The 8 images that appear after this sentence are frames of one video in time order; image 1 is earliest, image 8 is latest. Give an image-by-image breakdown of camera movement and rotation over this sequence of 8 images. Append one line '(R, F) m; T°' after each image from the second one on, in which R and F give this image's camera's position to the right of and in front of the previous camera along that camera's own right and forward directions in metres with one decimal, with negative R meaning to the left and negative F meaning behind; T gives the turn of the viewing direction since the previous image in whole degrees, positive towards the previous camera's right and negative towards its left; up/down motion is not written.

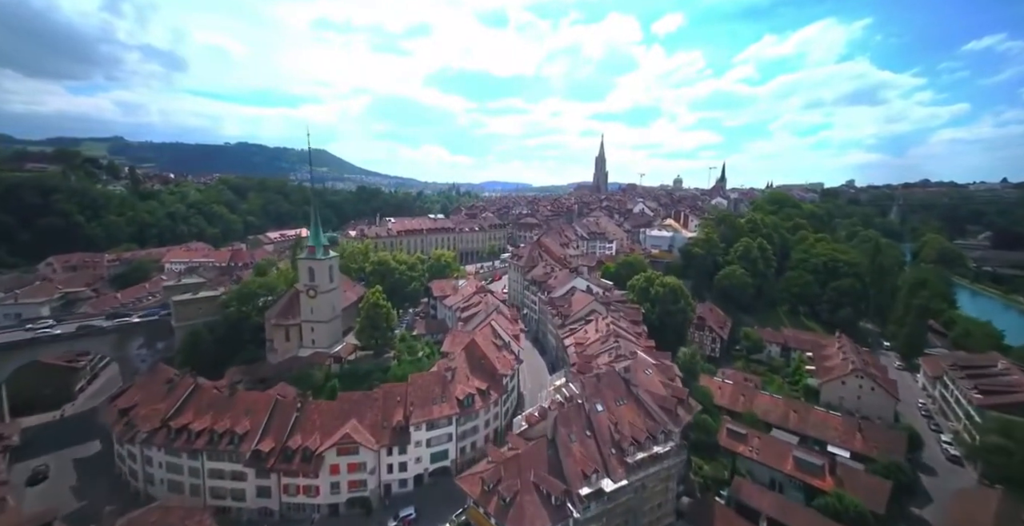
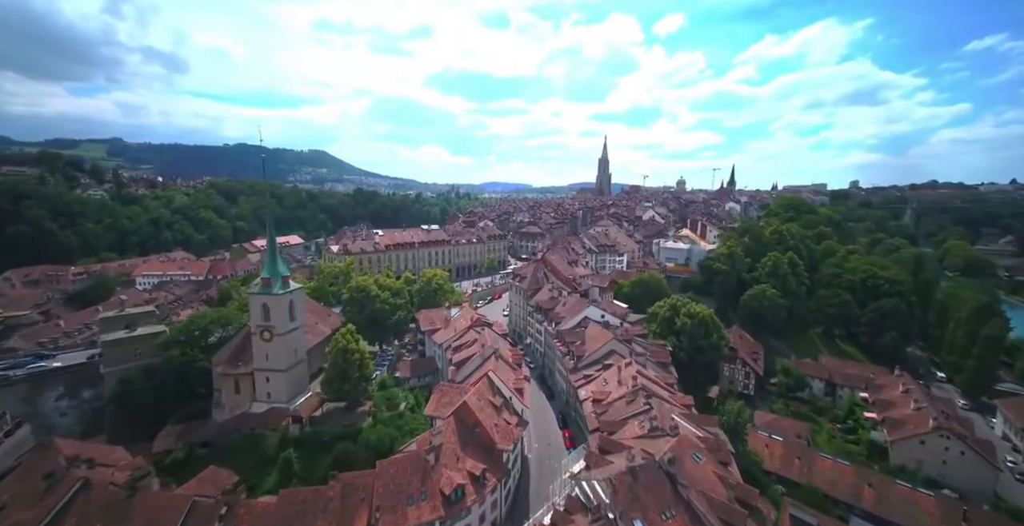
(-0.1, +6.0) m; 0°
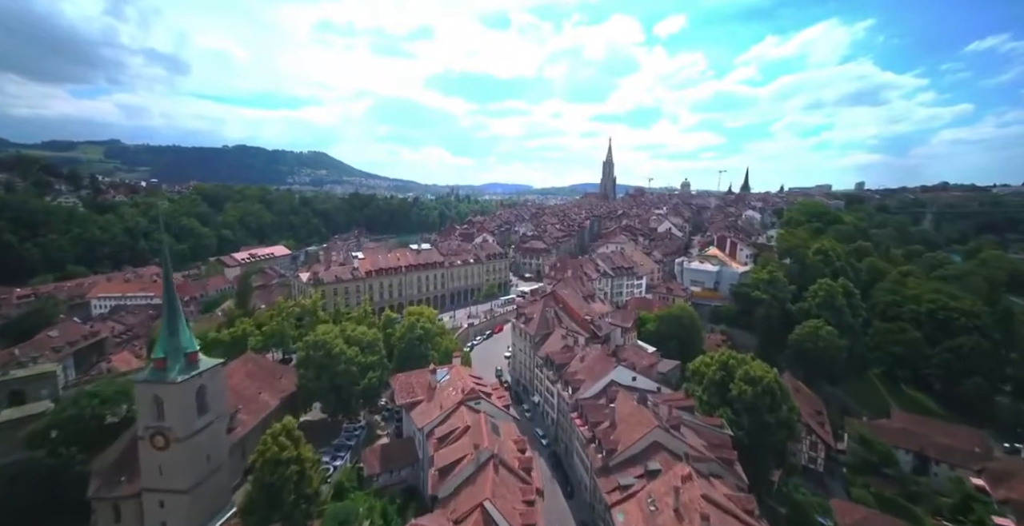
(-0.2, +8.0) m; 0°
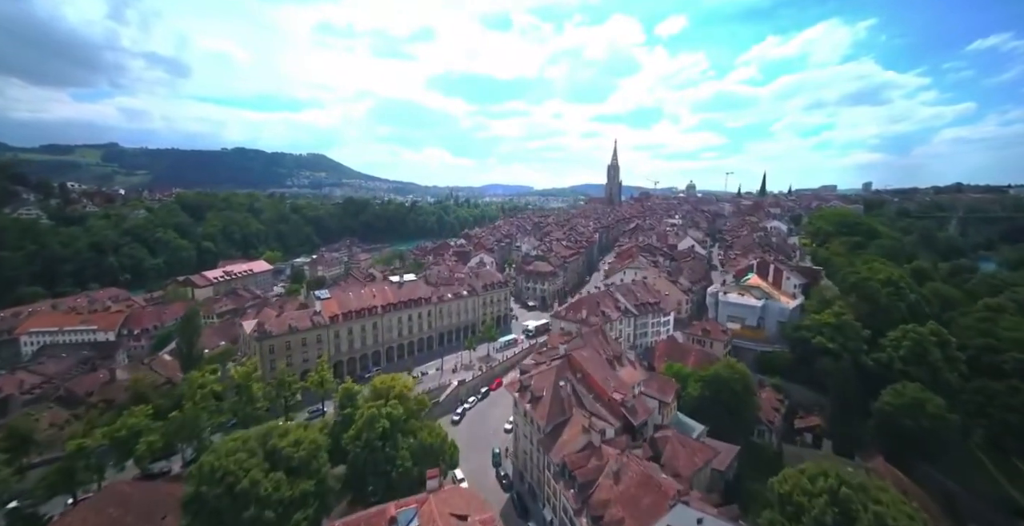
(0.0, +9.2) m; 0°
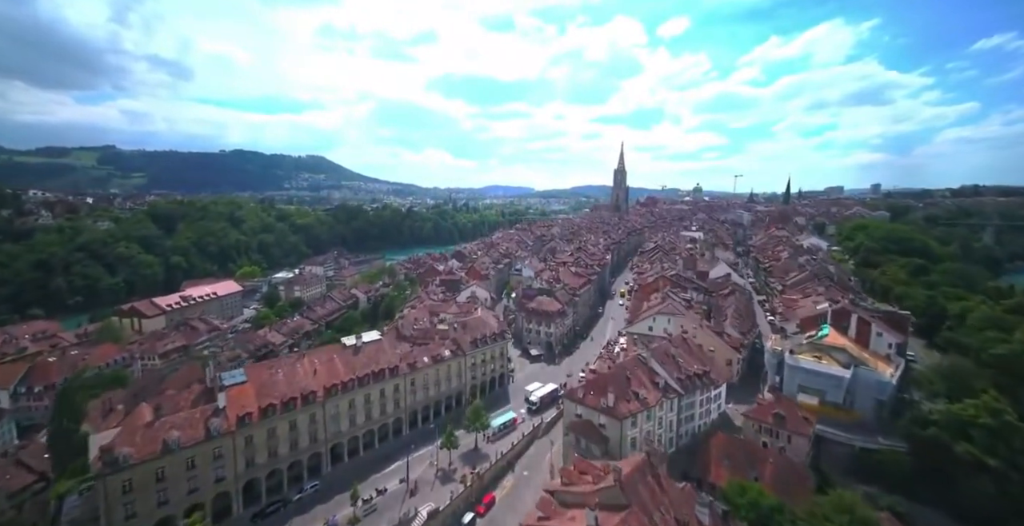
(+0.3, +11.6) m; 0°
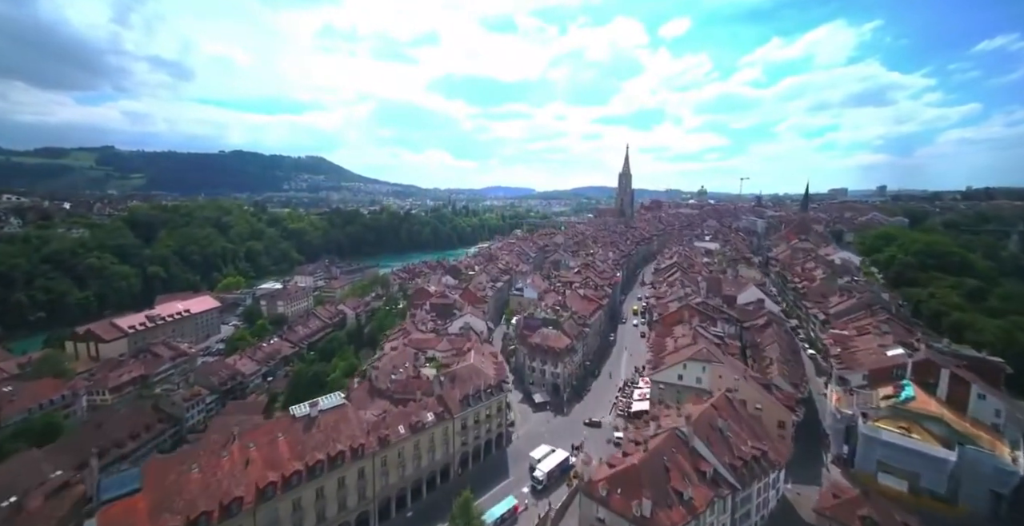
(+0.1, +7.3) m; 0°
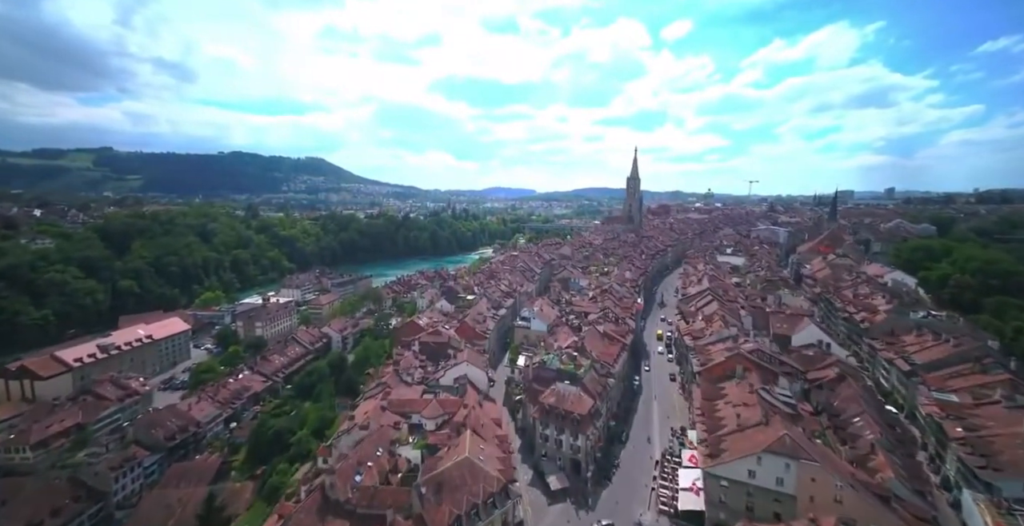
(-0.5, +9.1) m; 0°
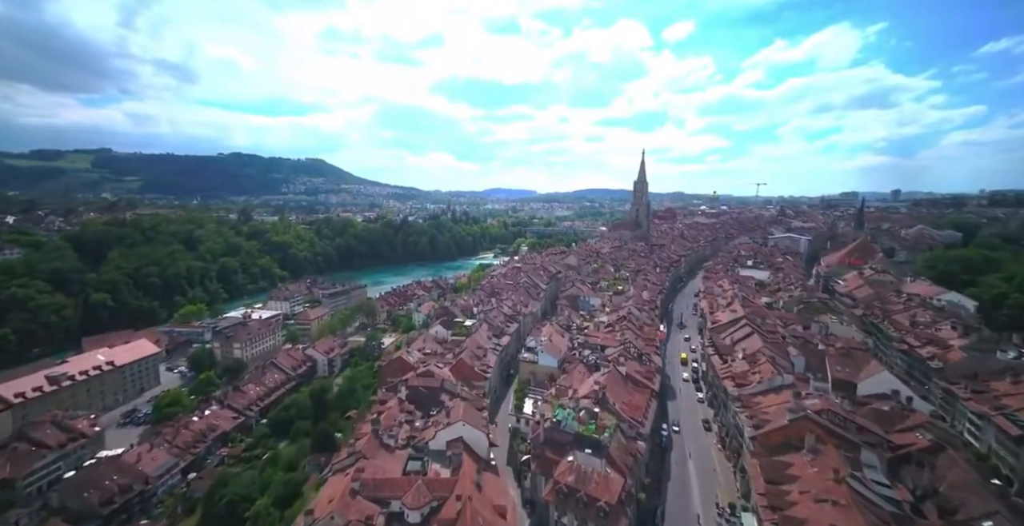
(-0.4, +7.4) m; 0°
